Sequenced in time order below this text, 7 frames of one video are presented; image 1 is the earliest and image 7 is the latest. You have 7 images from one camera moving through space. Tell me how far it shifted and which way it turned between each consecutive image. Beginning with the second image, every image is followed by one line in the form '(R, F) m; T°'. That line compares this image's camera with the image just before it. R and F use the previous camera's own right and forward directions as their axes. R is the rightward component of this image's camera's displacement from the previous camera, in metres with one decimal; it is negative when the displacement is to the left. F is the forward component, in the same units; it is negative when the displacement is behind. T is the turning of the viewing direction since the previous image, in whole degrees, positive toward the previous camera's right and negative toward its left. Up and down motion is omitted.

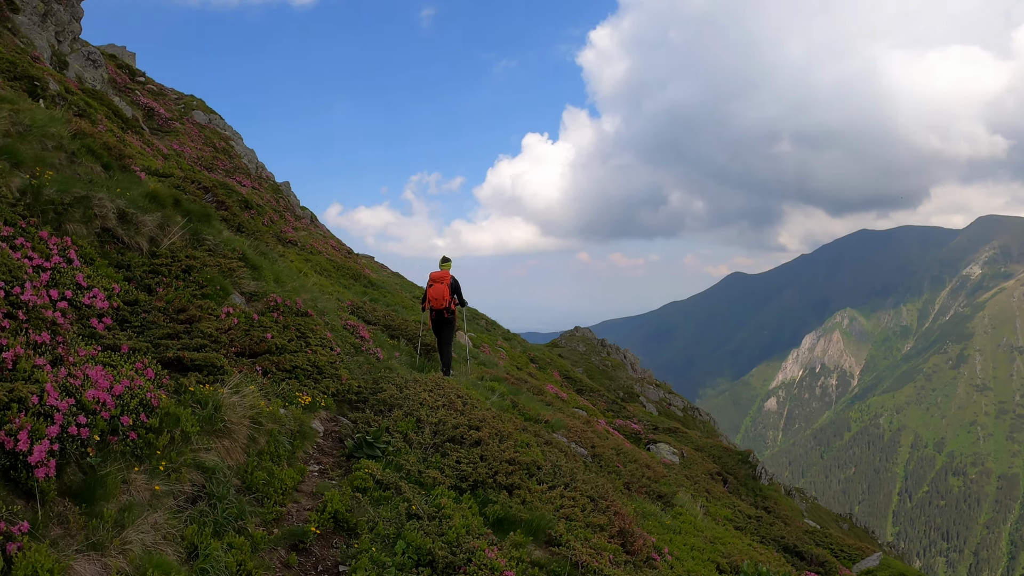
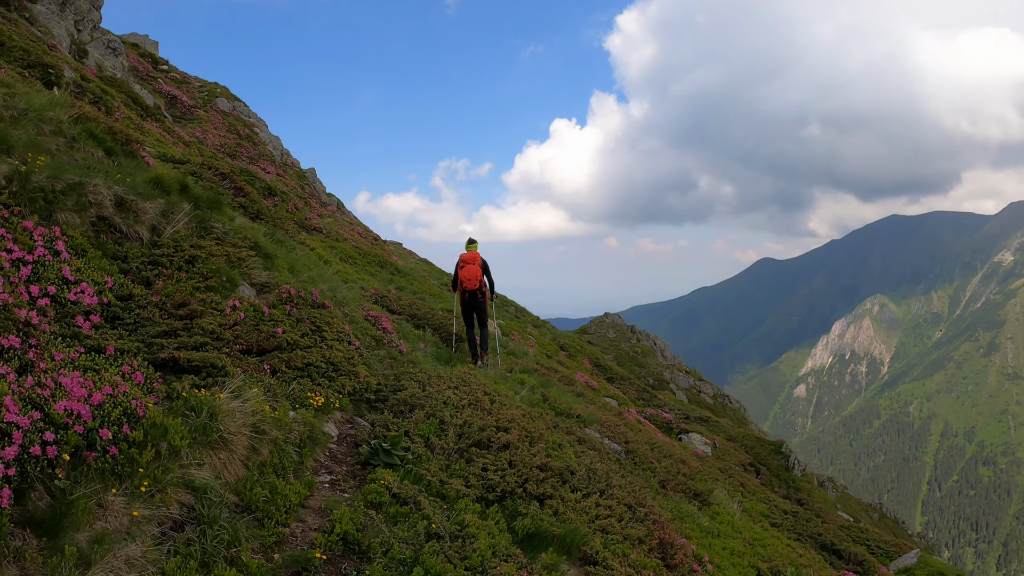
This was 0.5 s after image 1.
(-0.1, +1.0) m; -3°
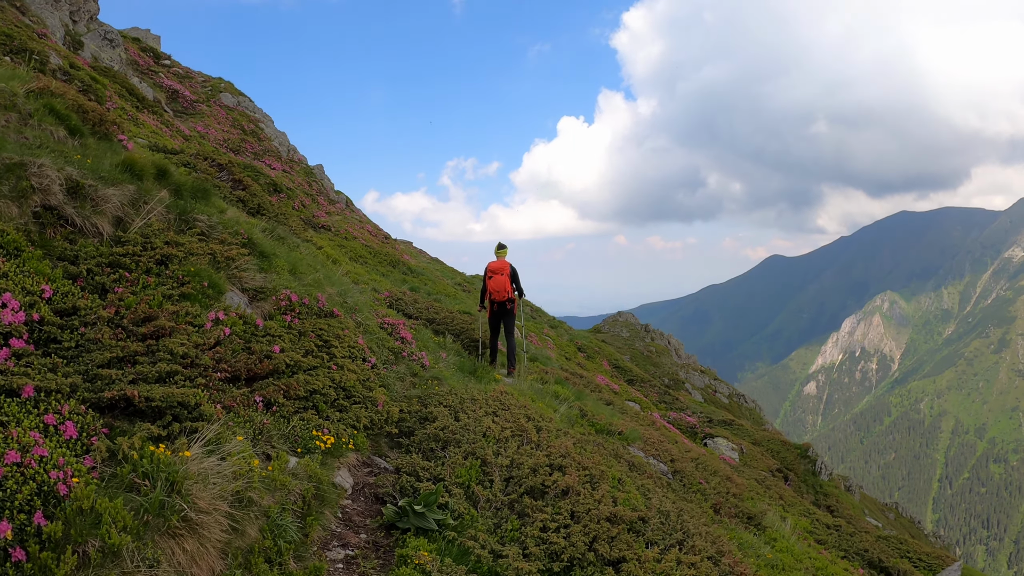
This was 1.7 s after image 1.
(-0.8, +2.0) m; -1°
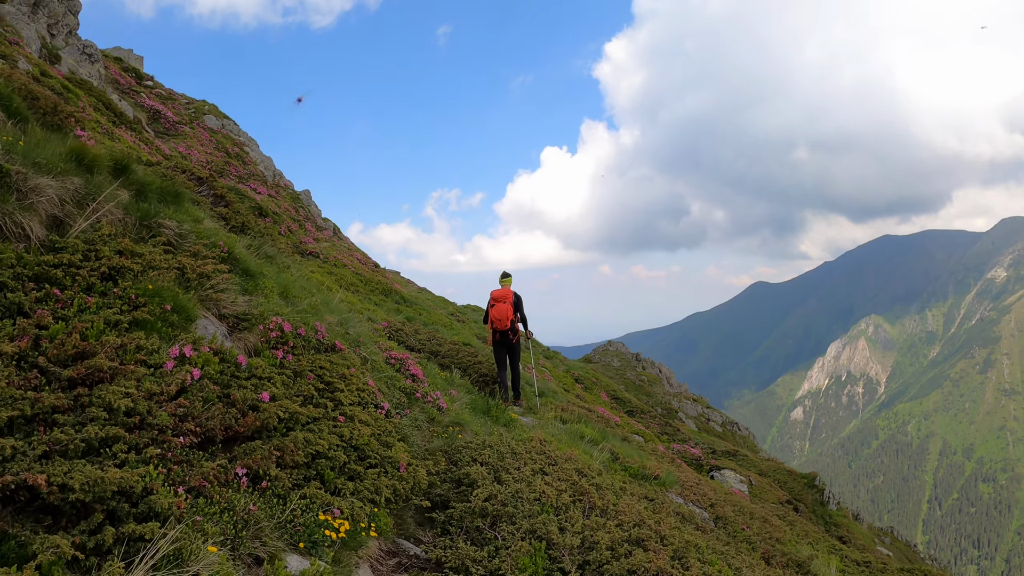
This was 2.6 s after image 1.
(-1.0, +1.8) m; +2°
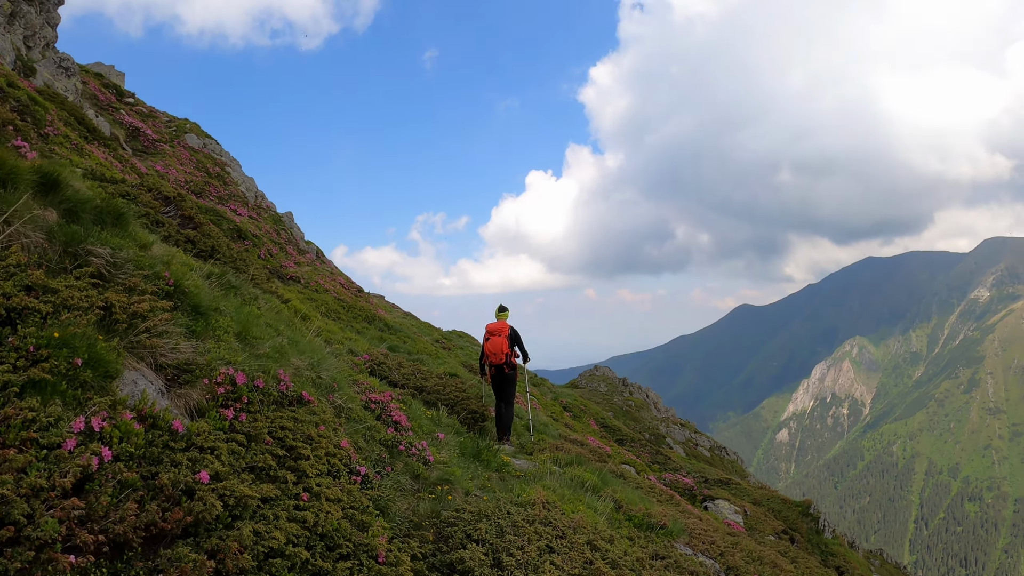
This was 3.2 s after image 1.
(-0.2, +1.1) m; +2°
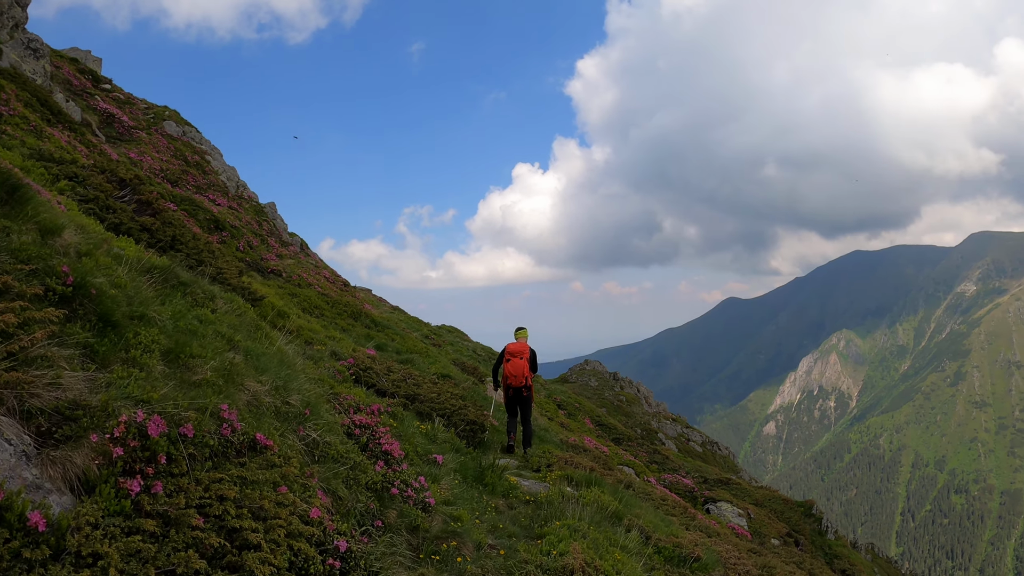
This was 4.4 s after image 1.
(-0.5, +1.8) m; +1°
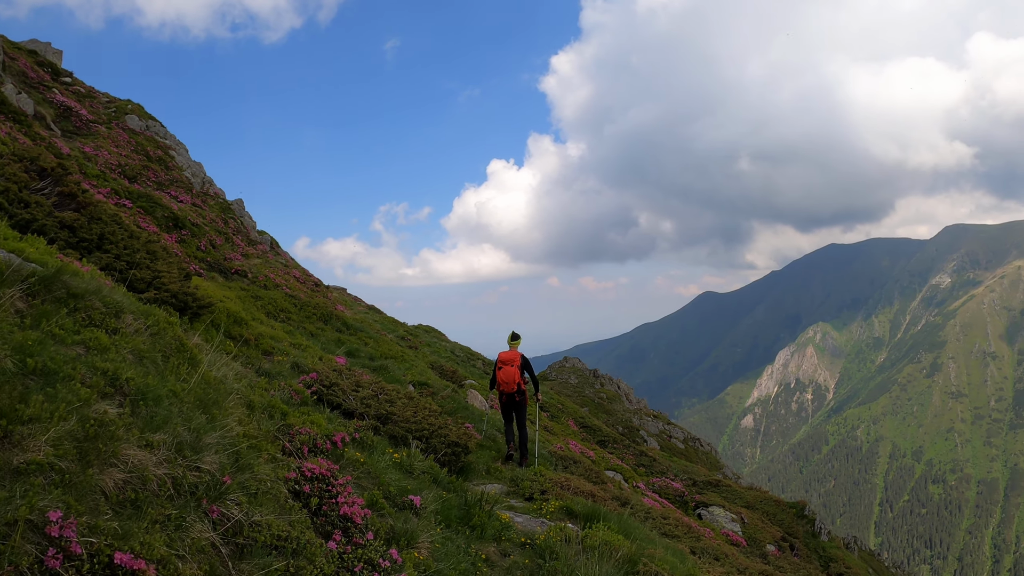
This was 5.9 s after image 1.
(-0.2, +1.8) m; +3°
